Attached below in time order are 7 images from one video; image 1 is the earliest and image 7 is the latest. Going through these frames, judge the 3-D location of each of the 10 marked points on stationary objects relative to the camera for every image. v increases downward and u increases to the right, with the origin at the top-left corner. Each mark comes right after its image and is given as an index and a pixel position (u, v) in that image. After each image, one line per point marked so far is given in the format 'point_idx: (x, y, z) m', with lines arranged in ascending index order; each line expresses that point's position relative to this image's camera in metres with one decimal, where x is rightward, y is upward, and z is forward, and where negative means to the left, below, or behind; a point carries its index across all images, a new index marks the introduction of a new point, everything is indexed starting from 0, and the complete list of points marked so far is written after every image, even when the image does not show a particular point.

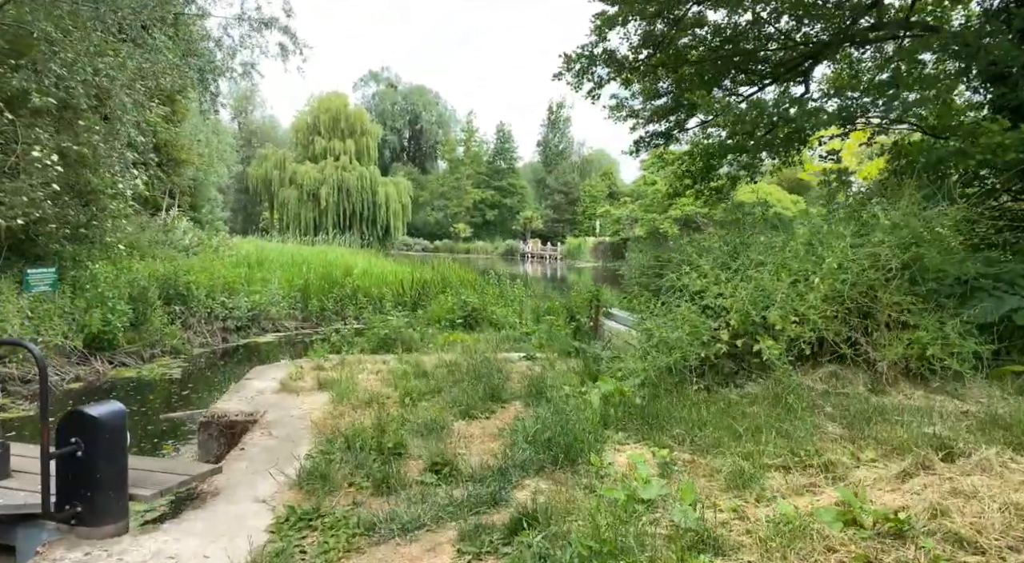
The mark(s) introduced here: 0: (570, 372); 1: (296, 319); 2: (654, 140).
0: (+0.4, -0.5, +4.0) m
1: (-3.3, -0.6, +10.1) m
2: (+2.0, +1.9, +9.2) m
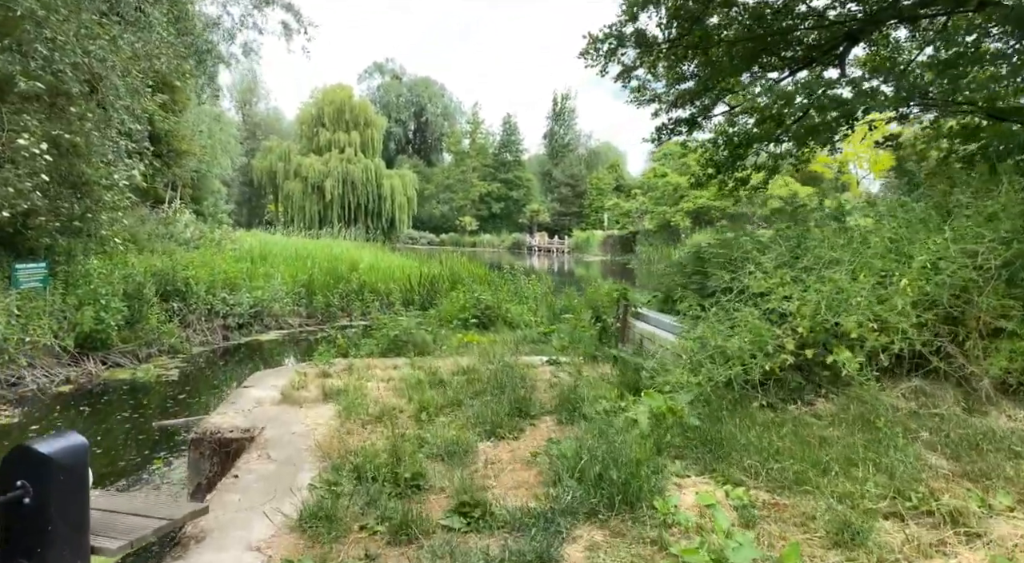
0: (+0.5, -0.5, +3.5) m
1: (-3.1, -0.5, +9.7) m
2: (+2.2, +1.9, +8.7) m
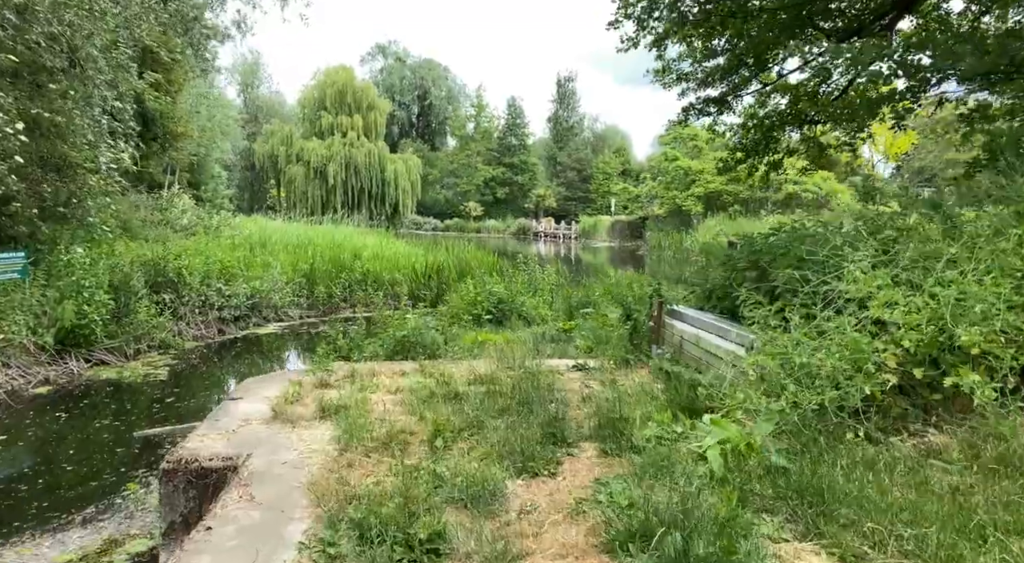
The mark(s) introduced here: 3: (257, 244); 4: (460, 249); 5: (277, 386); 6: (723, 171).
0: (+0.6, -0.5, +3.0) m
1: (-2.9, -0.4, +9.2) m
2: (+2.3, +2.0, +8.1) m
3: (-4.4, +0.6, +11.4) m
4: (-1.0, +0.6, +12.5) m
5: (-1.3, -0.6, +3.6) m
6: (+2.8, +1.4, +8.8) m
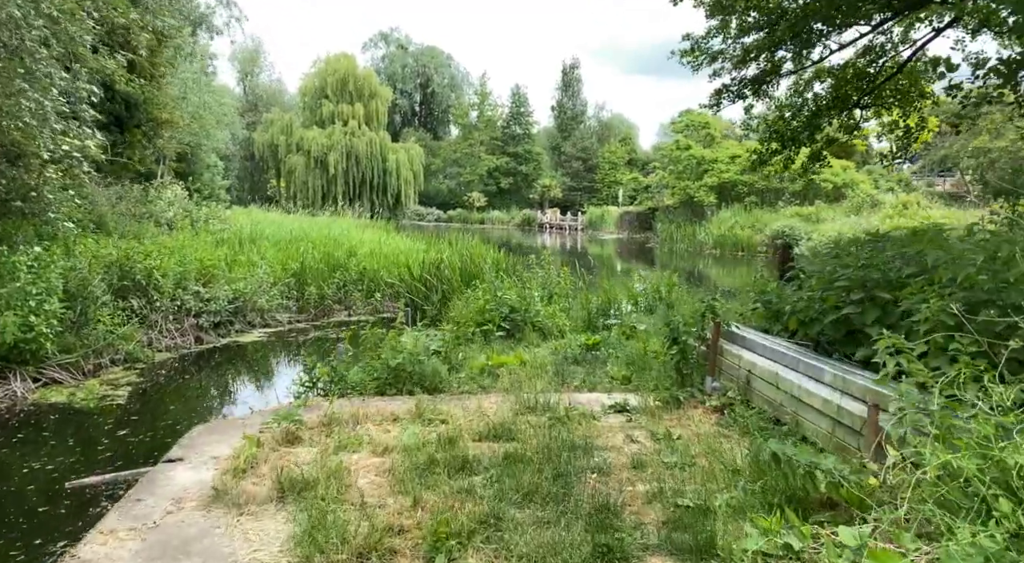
0: (+0.7, -0.6, +2.2) m
1: (-2.8, -0.4, +8.4) m
2: (+2.4, +2.0, +7.3) m
3: (-4.2, +0.6, +10.6) m
4: (-0.8, +0.6, +11.7) m
5: (-1.2, -0.7, +2.8) m
6: (+2.9, +1.4, +7.9) m
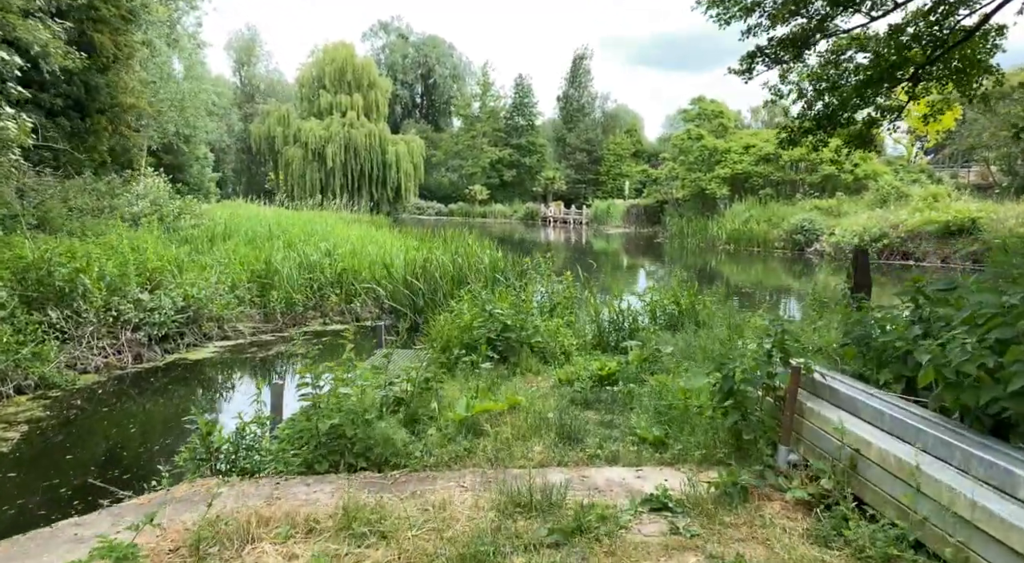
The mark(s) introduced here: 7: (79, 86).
0: (+0.7, -0.7, +1.1) m
1: (-2.8, -0.4, +7.3) m
2: (+2.4, +2.0, +6.1) m
3: (-4.2, +0.6, +9.5) m
4: (-0.8, +0.6, +10.6) m
5: (-1.2, -0.8, +1.7) m
6: (+2.9, +1.4, +6.8) m
7: (-6.6, +3.0, +10.1) m
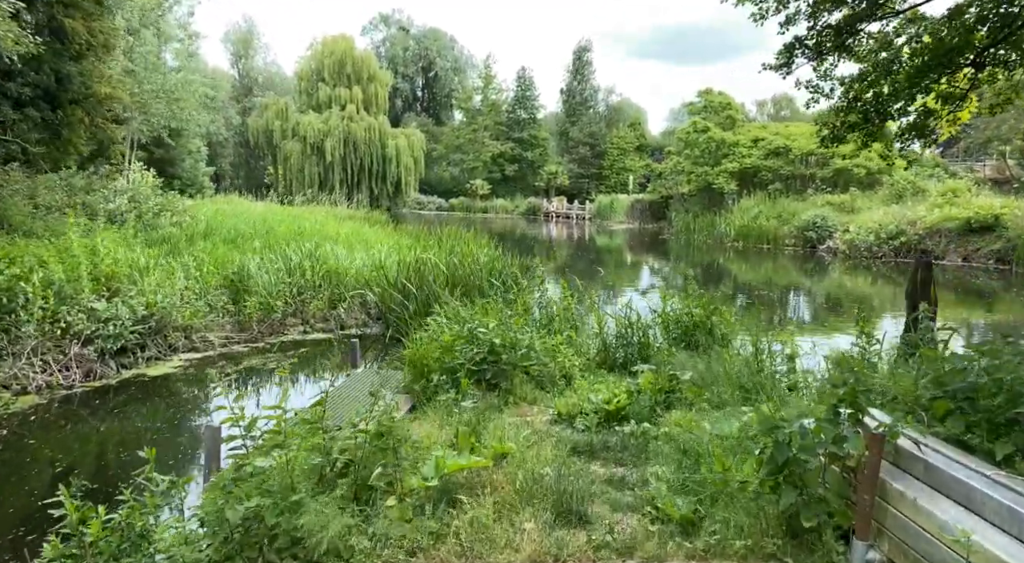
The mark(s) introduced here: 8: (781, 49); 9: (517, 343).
0: (+0.6, -0.8, +0.5) m
1: (-2.8, -0.5, +6.7) m
2: (+2.4, +1.9, +5.5) m
3: (-4.3, +0.6, +8.9) m
4: (-0.9, +0.6, +9.9) m
5: (-1.3, -0.9, +1.1) m
6: (+2.8, +1.3, +6.2) m
7: (-6.6, +2.9, +9.5) m
8: (+2.1, +2.0, +5.6) m
9: (+0.1, -0.4, +3.9) m
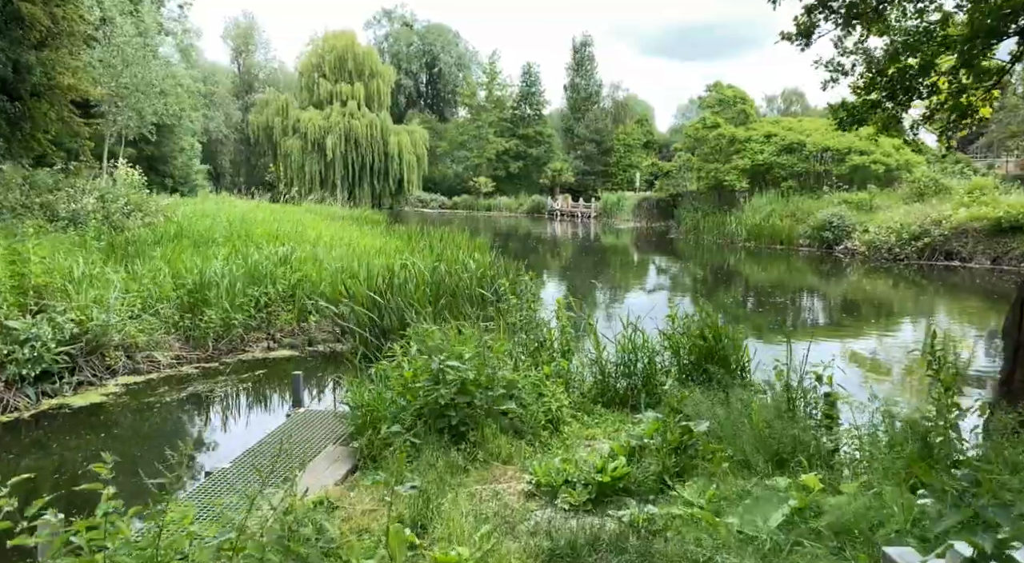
0: (+0.4, -1.0, -0.3) m
1: (-2.9, -0.6, +5.9) m
2: (+2.2, +1.8, +4.6) m
3: (-4.3, +0.5, +8.2) m
4: (-0.9, +0.5, +9.1) m
5: (-1.5, -1.0, +0.3) m
6: (+2.7, +1.2, +5.3) m
7: (-6.7, +2.9, +8.8) m
8: (+2.0, +1.9, +4.8) m
9: (-0.1, -0.5, +3.1) m
